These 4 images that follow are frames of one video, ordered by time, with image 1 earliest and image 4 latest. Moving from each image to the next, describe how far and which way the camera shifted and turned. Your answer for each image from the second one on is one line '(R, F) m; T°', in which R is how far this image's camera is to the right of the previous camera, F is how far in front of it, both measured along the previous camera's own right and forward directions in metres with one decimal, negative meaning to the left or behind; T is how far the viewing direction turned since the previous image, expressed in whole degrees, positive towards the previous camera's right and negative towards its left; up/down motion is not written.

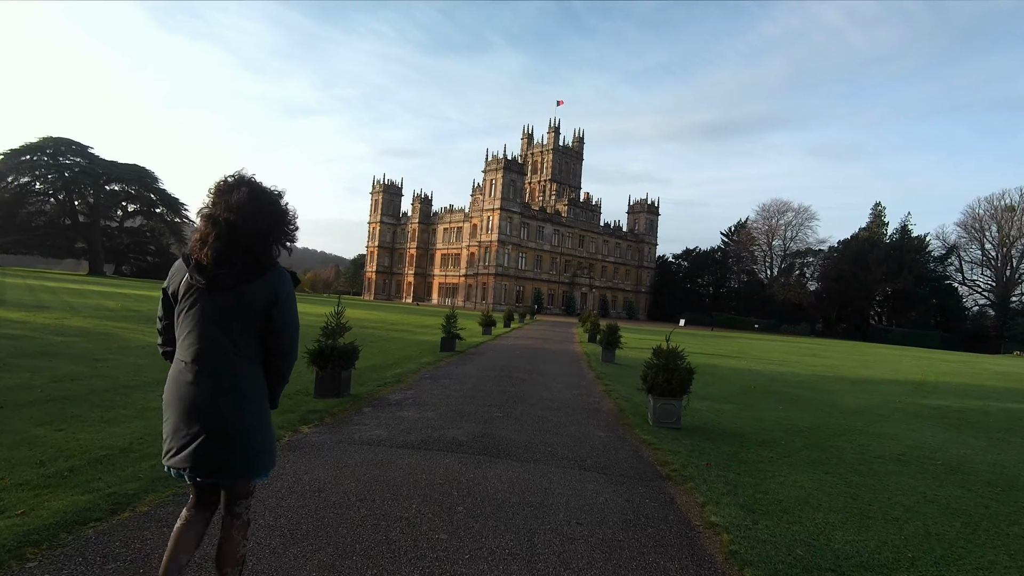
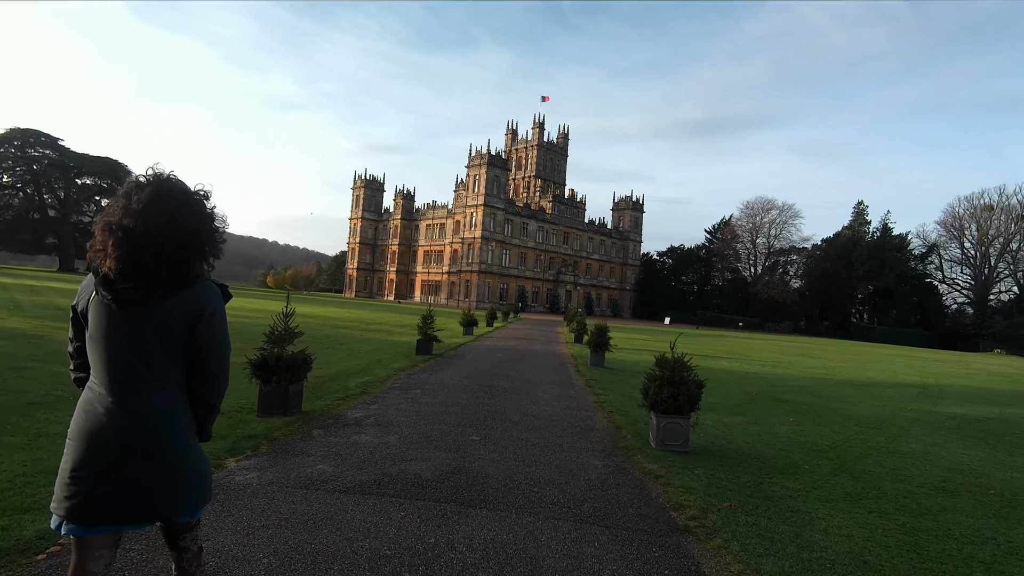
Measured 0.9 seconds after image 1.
(+0.1, +1.3) m; +2°
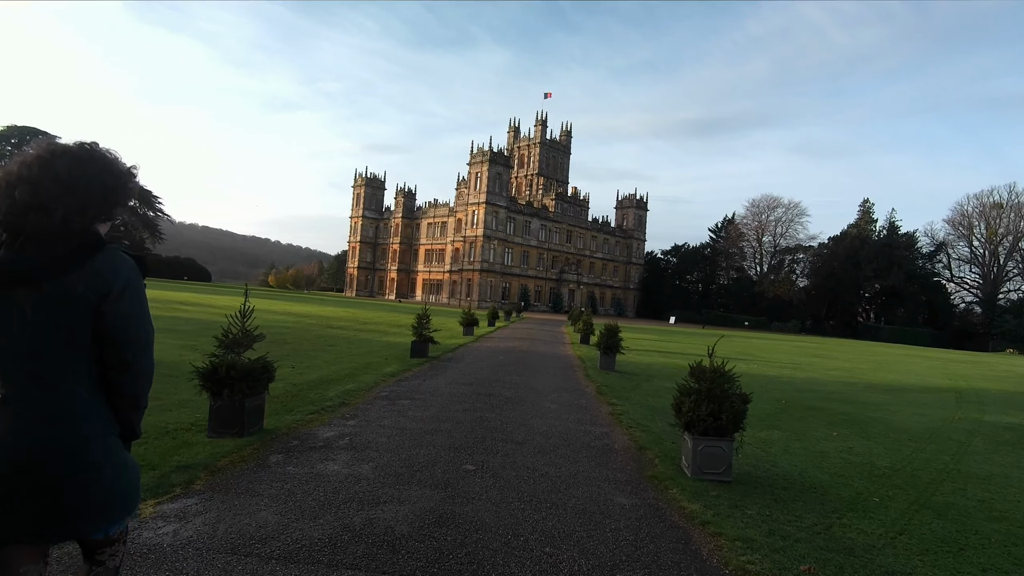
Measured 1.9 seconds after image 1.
(0.0, +1.3) m; 0°
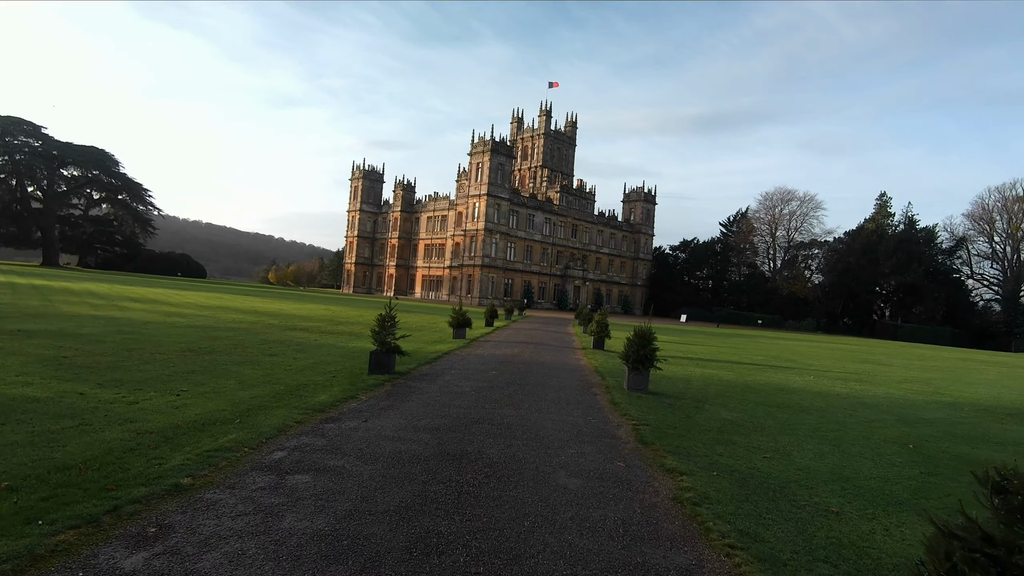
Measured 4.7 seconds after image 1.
(+0.2, +4.0) m; 0°
